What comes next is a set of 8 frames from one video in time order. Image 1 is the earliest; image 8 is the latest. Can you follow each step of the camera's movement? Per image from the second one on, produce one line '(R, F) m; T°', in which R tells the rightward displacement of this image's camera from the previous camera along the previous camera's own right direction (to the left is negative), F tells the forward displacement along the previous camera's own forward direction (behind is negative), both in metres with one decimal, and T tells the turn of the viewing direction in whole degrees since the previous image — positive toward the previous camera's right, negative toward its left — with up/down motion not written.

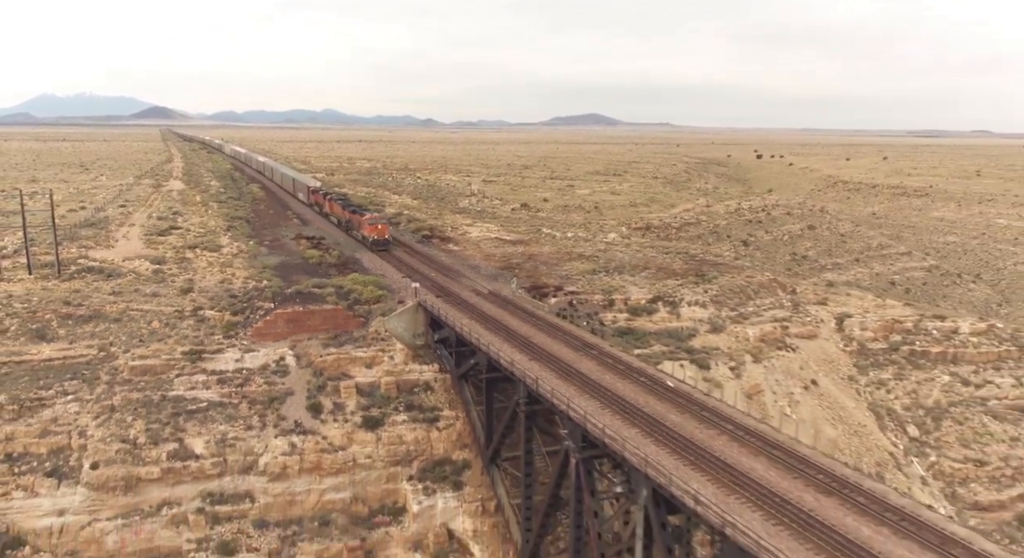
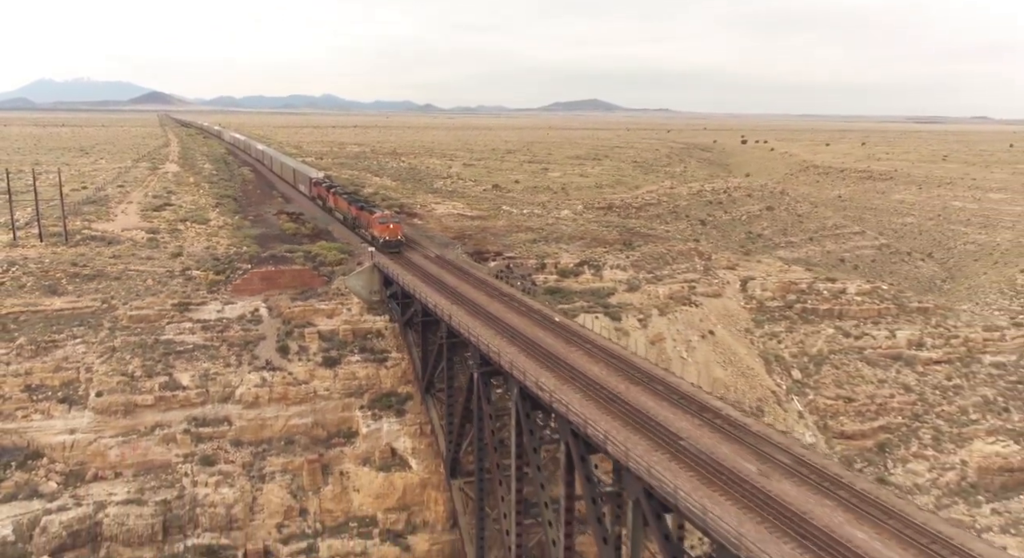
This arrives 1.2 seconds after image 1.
(+2.0, -4.1) m; 0°
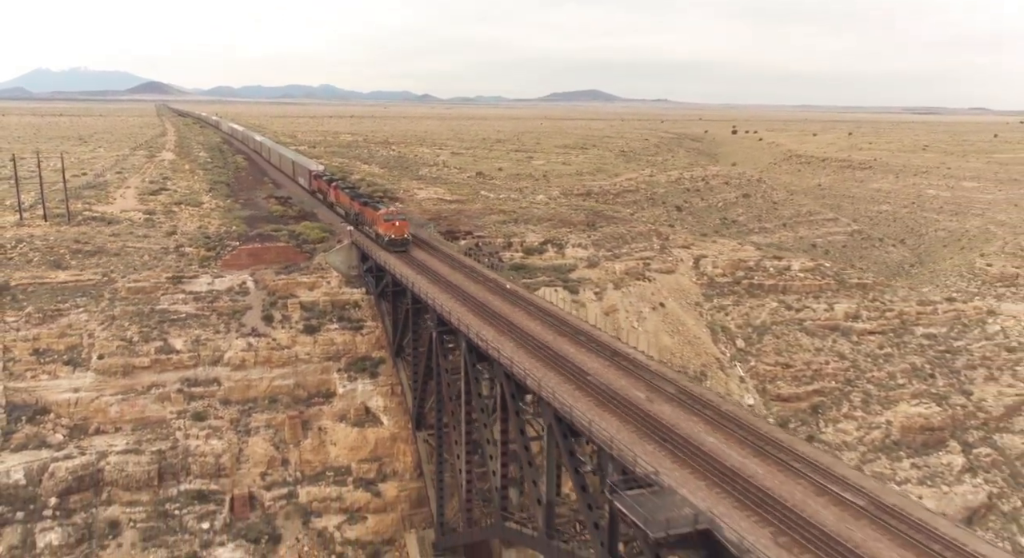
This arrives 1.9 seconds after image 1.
(+1.2, -2.5) m; 0°
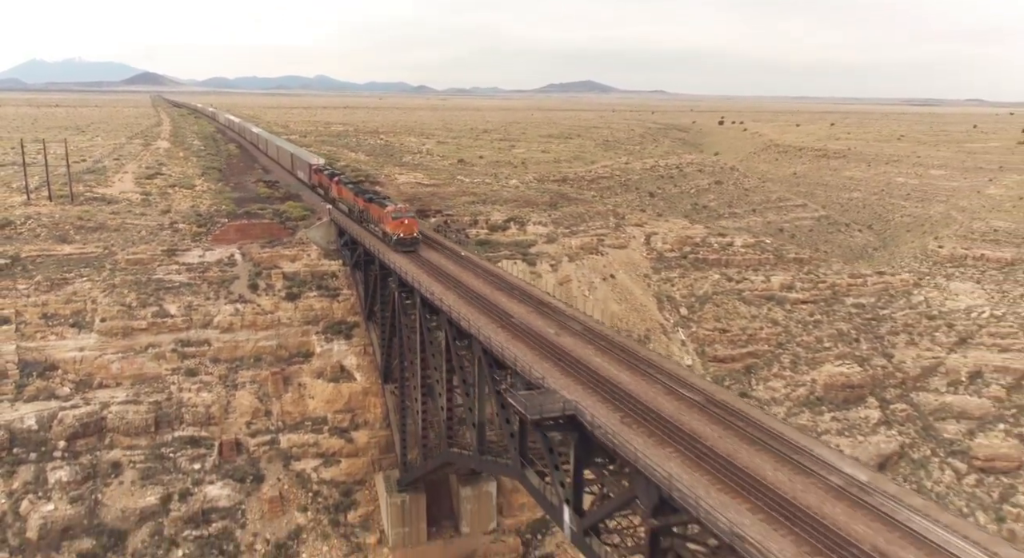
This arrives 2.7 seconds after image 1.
(+1.4, -3.1) m; 0°
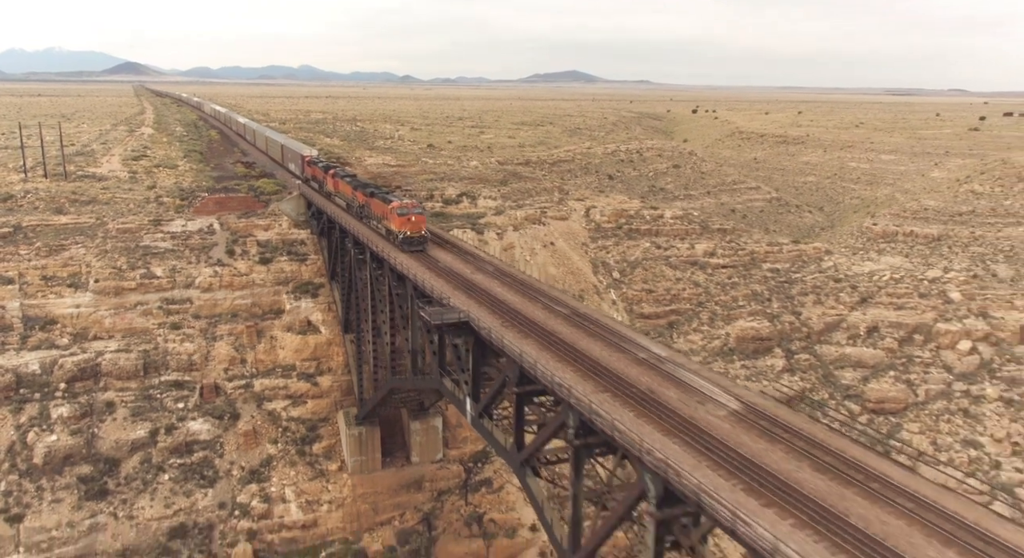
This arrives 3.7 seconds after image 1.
(+1.7, -4.2) m; +1°
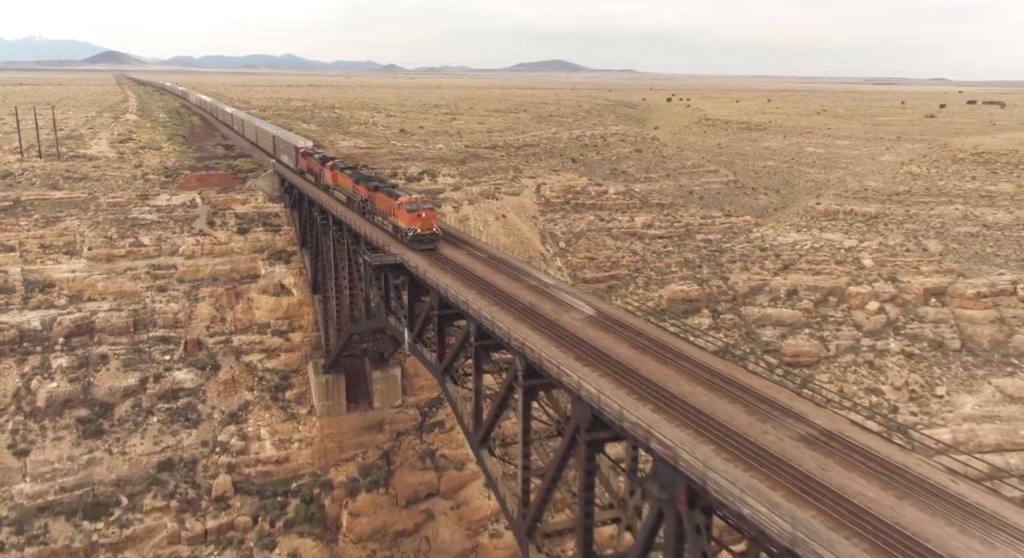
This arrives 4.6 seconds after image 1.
(+1.6, -4.1) m; +1°
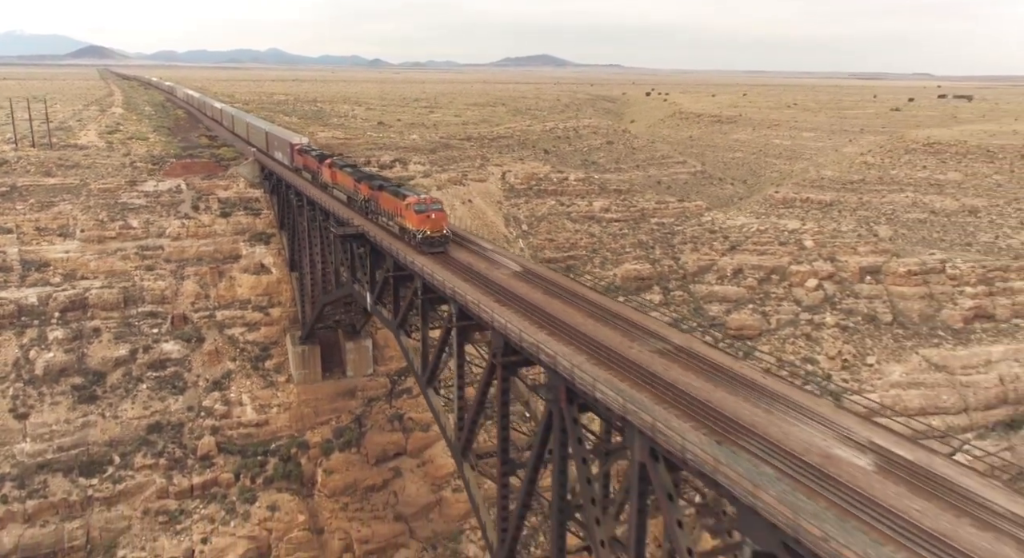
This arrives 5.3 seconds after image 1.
(+1.2, -3.1) m; +1°
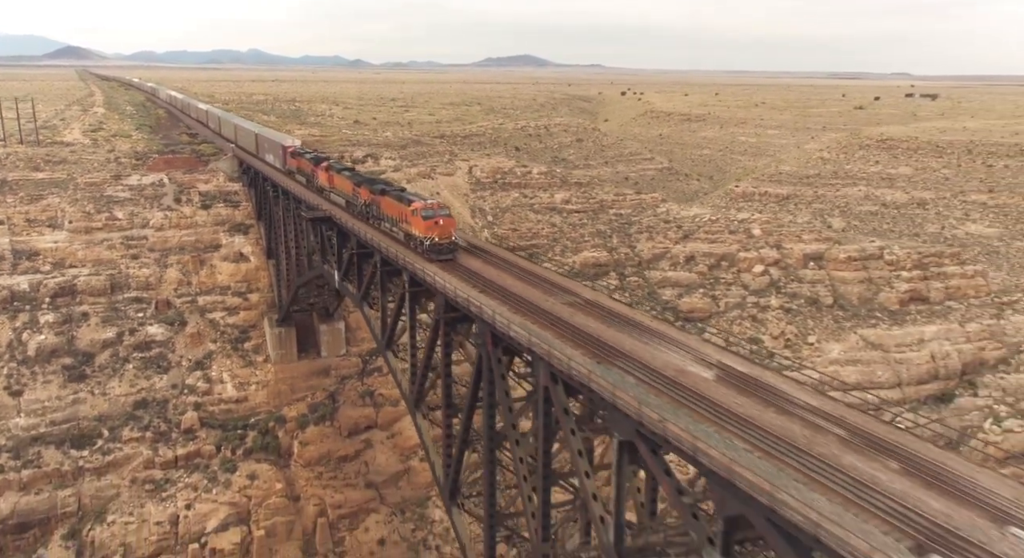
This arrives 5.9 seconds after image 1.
(+1.0, -2.9) m; +1°
